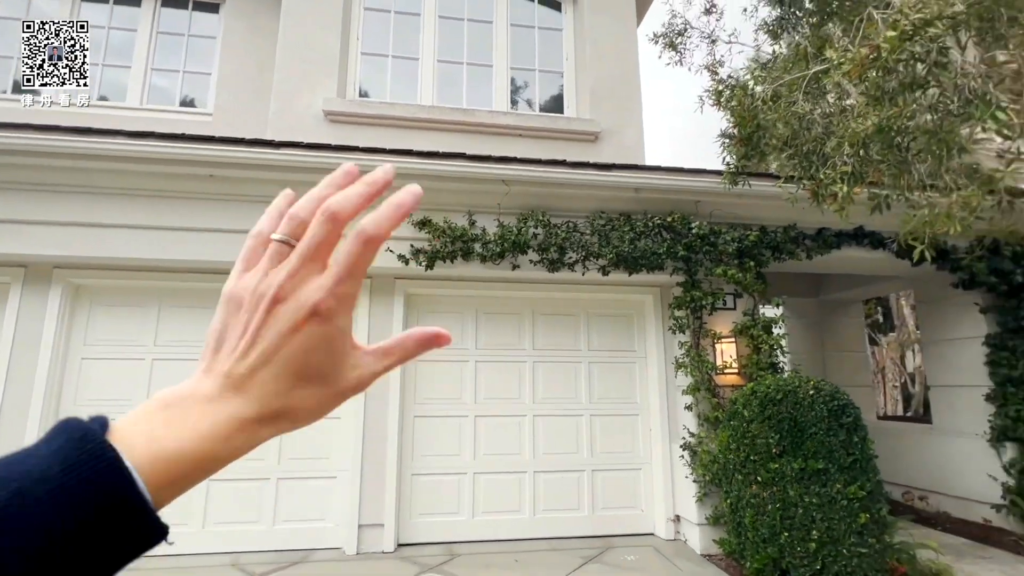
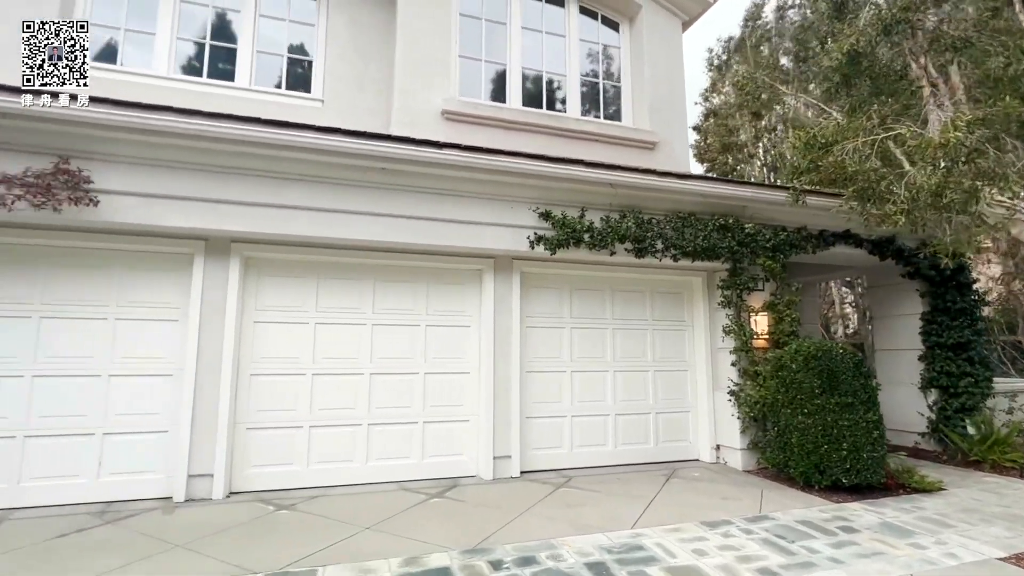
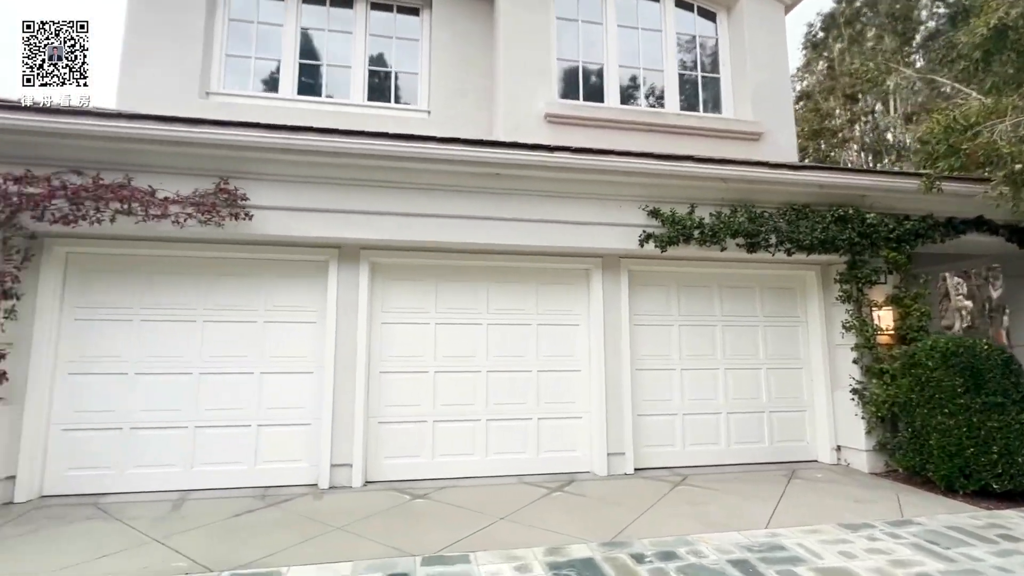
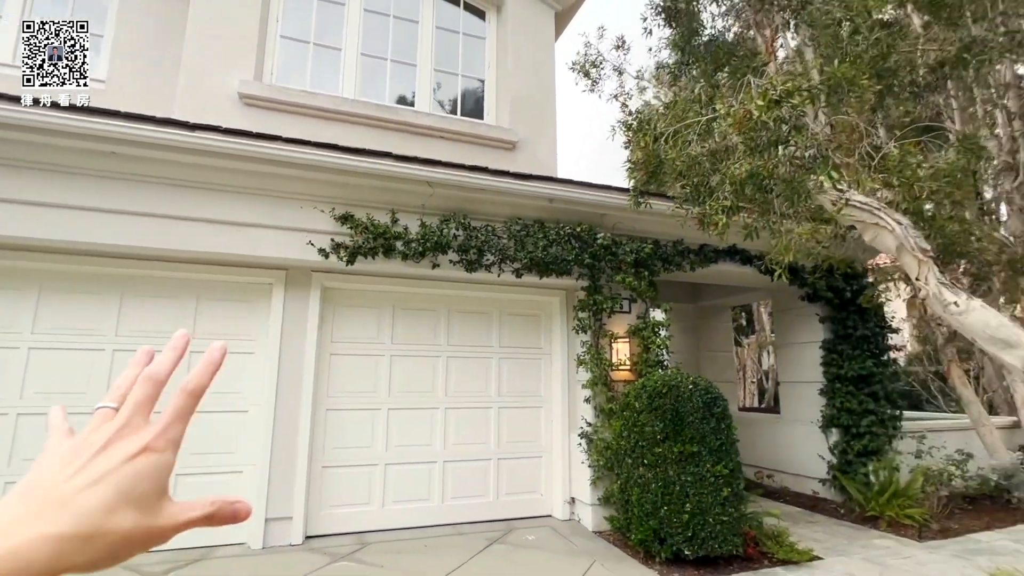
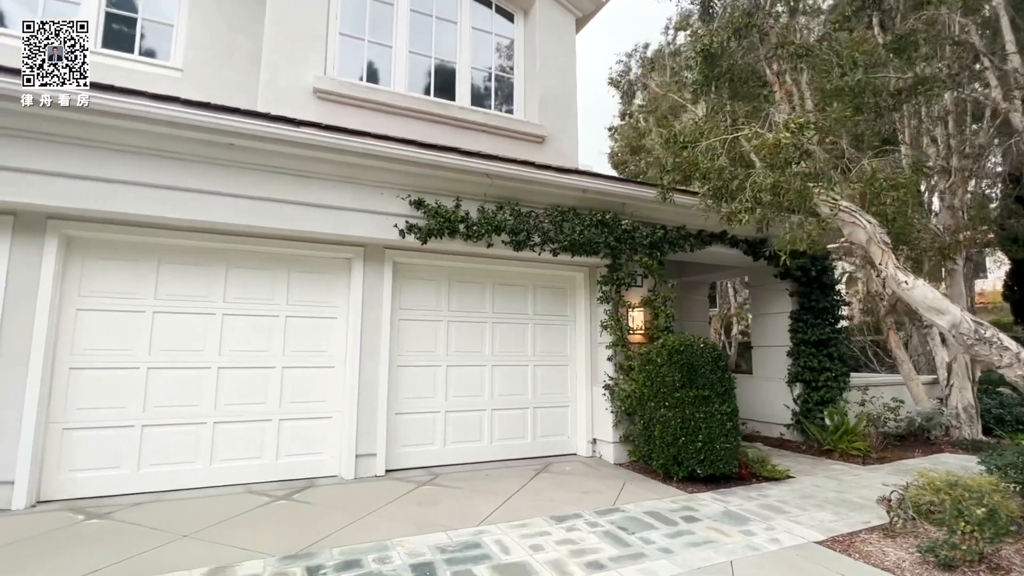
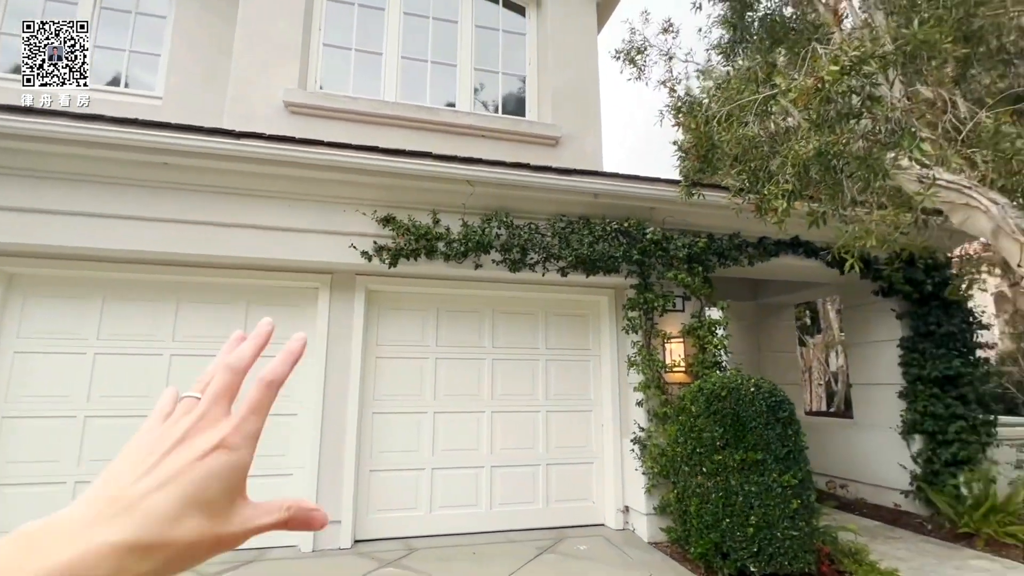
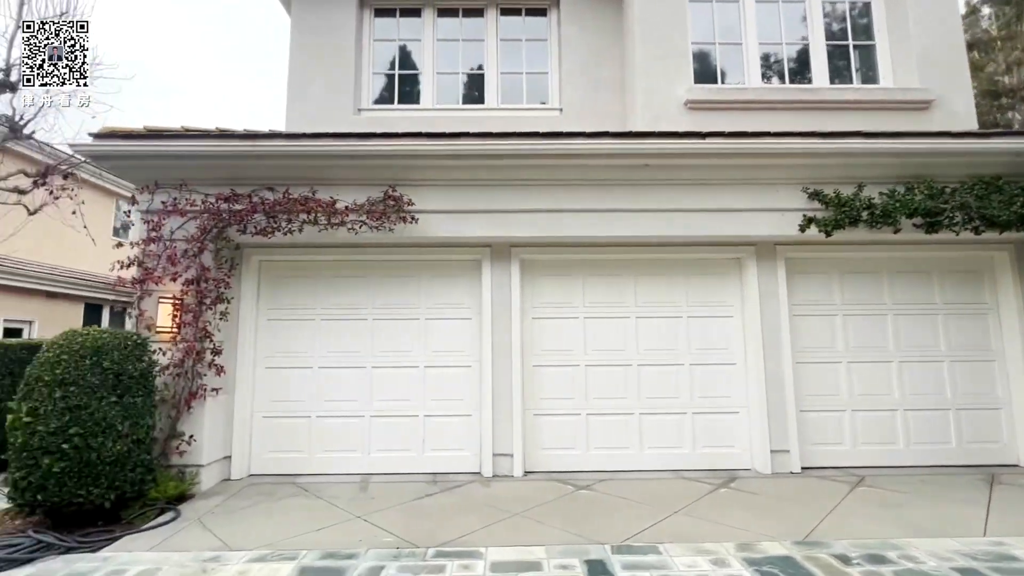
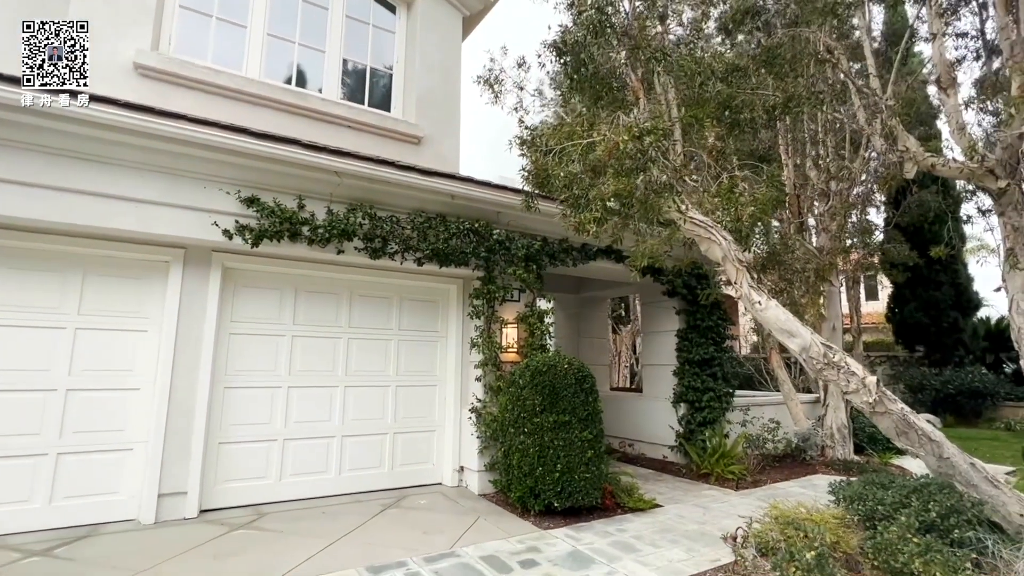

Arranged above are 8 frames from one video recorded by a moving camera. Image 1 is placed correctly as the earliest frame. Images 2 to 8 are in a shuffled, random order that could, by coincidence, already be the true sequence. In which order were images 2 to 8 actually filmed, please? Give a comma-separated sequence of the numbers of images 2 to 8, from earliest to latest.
6, 4, 8, 5, 2, 3, 7
